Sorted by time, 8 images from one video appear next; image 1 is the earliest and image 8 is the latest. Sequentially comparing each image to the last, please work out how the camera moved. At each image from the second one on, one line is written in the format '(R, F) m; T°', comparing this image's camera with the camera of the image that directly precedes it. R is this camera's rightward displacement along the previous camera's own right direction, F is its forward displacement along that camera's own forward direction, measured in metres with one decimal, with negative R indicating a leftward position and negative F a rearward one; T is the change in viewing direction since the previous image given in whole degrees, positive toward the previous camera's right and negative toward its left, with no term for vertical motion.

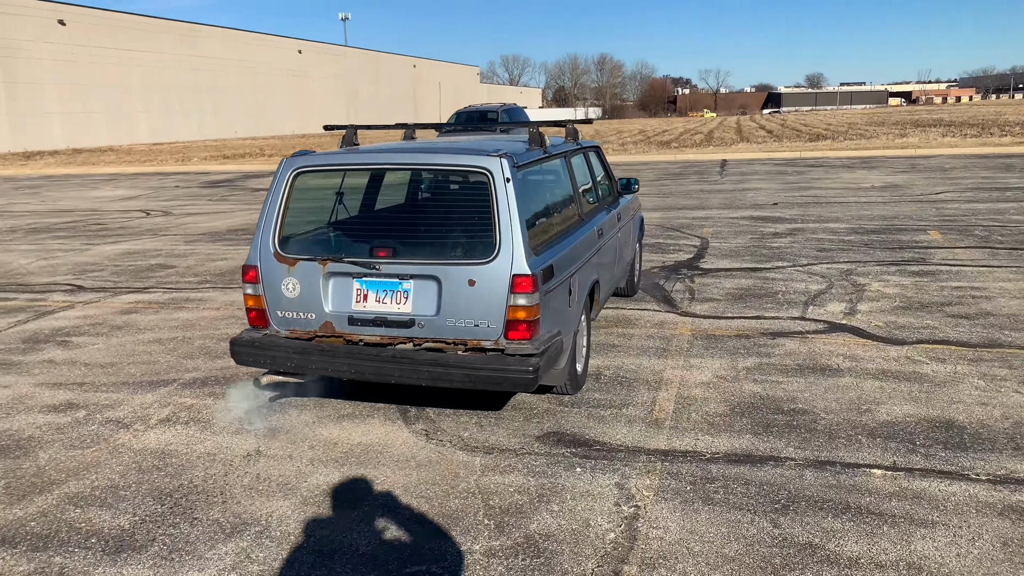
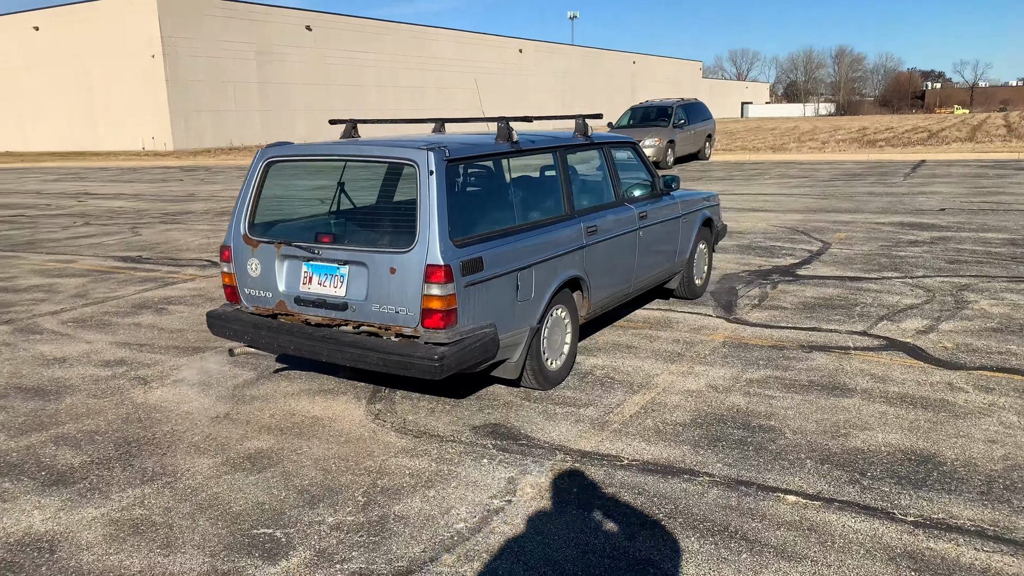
(+1.4, +0.1) m; -15°
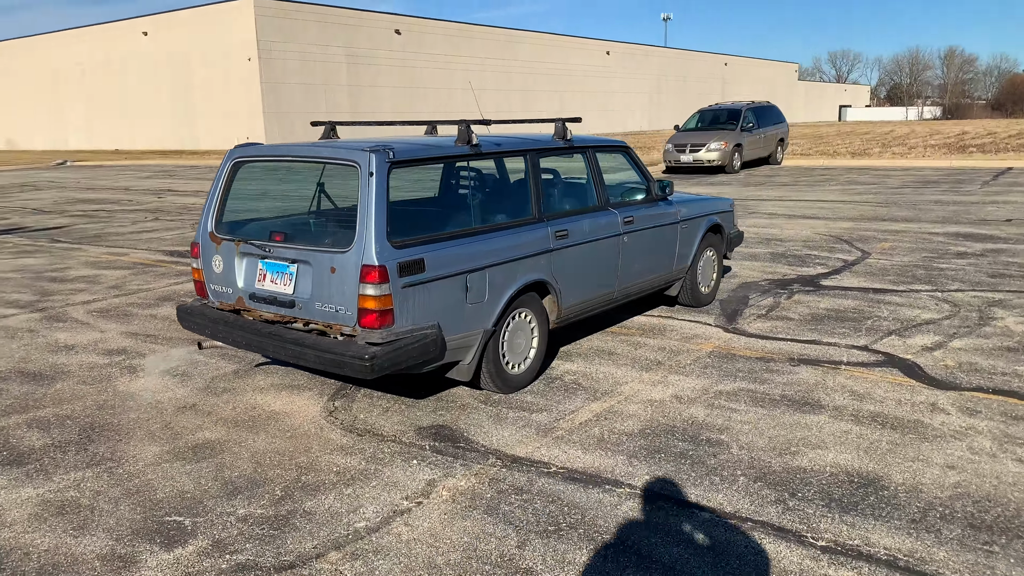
(+0.7, 0.0) m; -6°
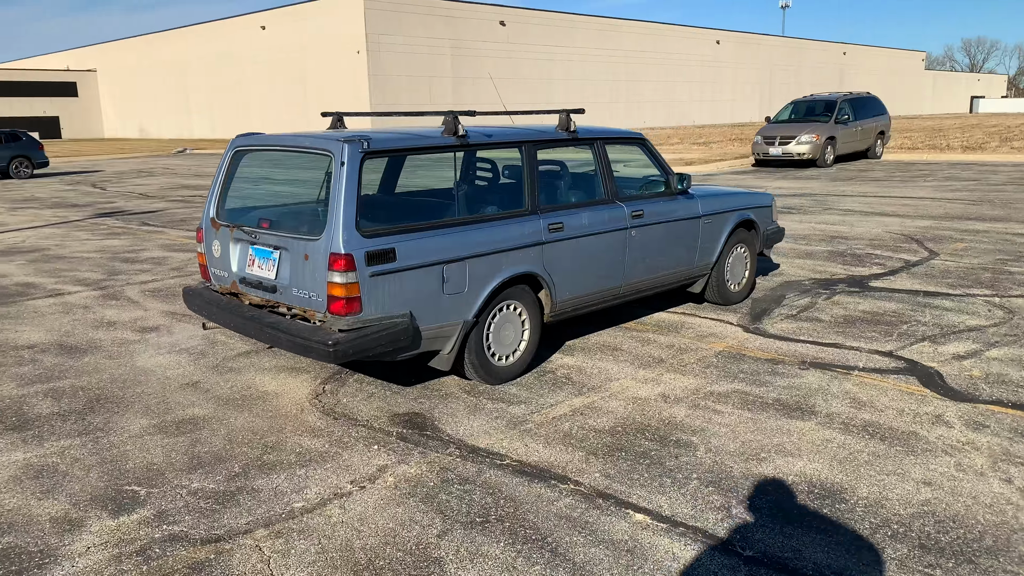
(+0.7, 0.0) m; -7°
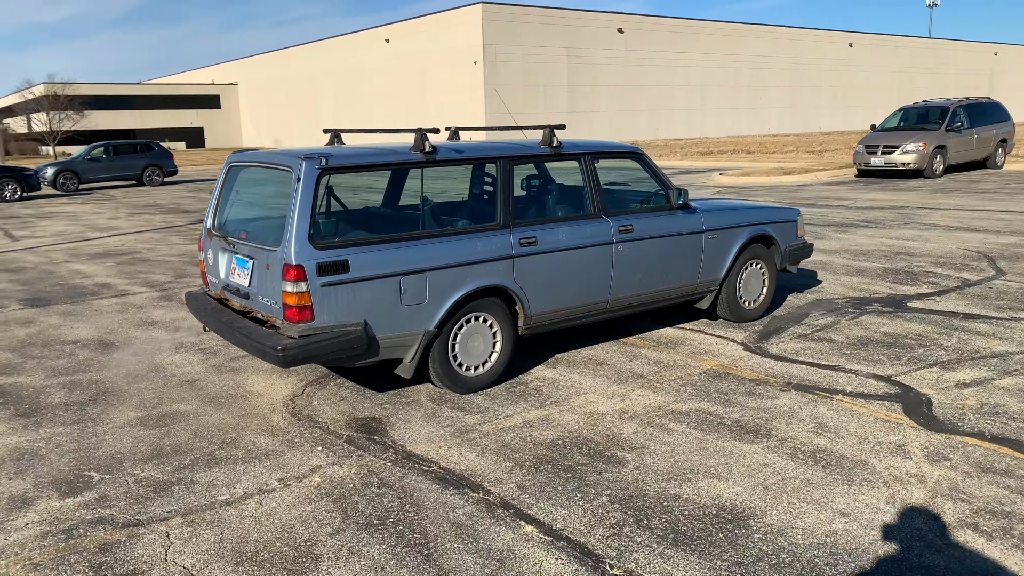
(+0.9, 0.0) m; -8°
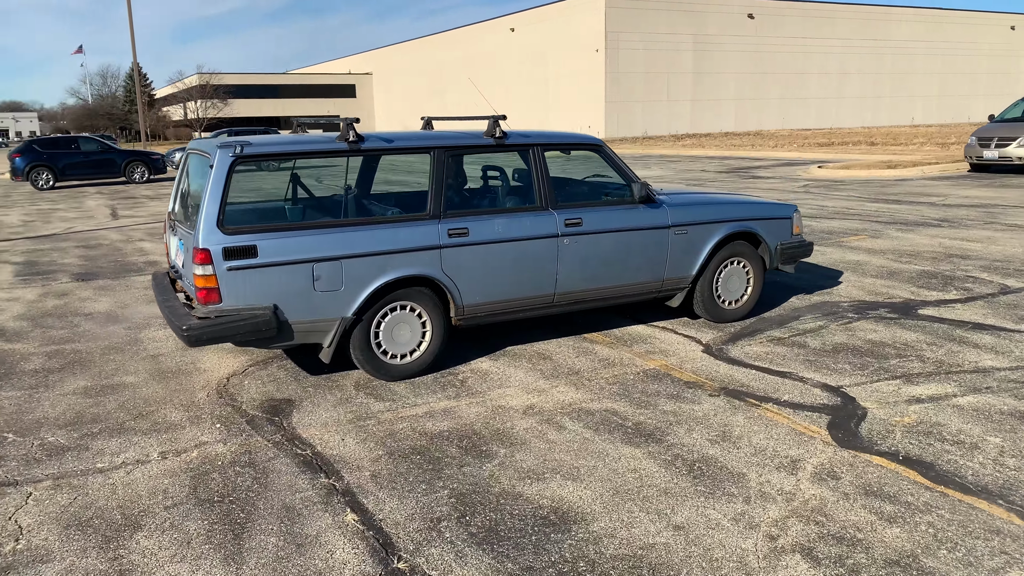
(+1.2, +0.1) m; -9°
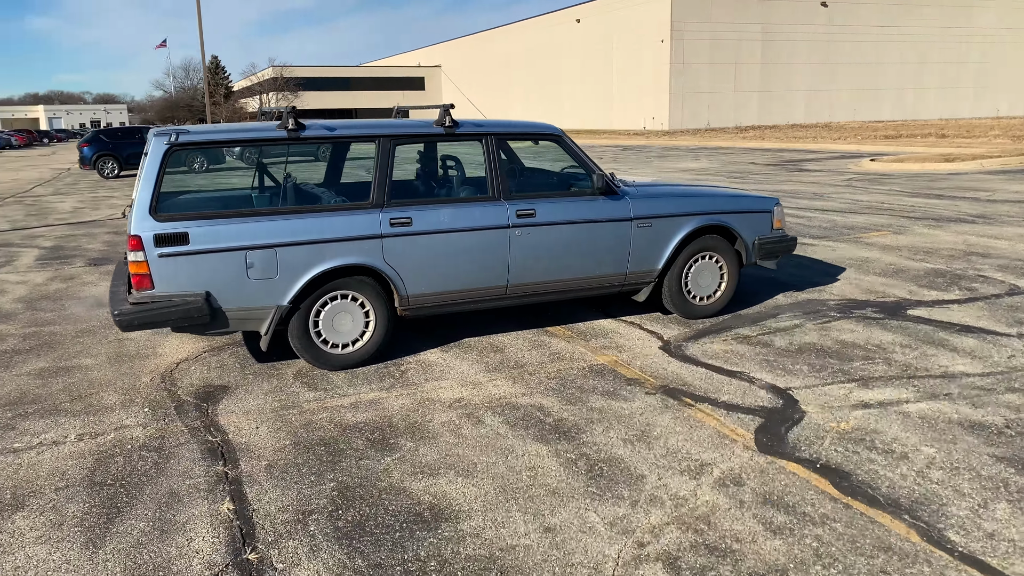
(+0.8, +0.1) m; -5°
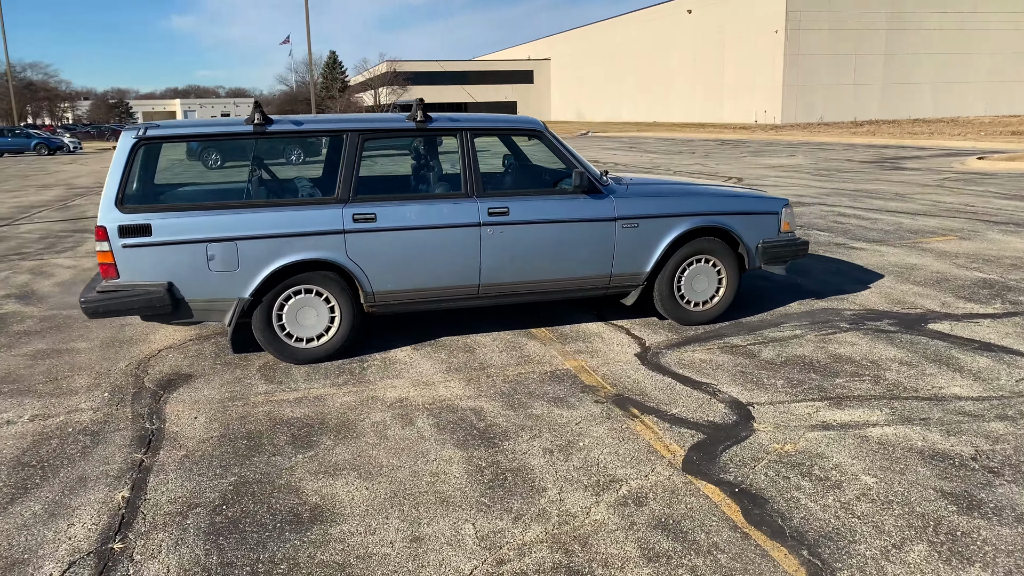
(+0.9, +0.2) m; -8°
